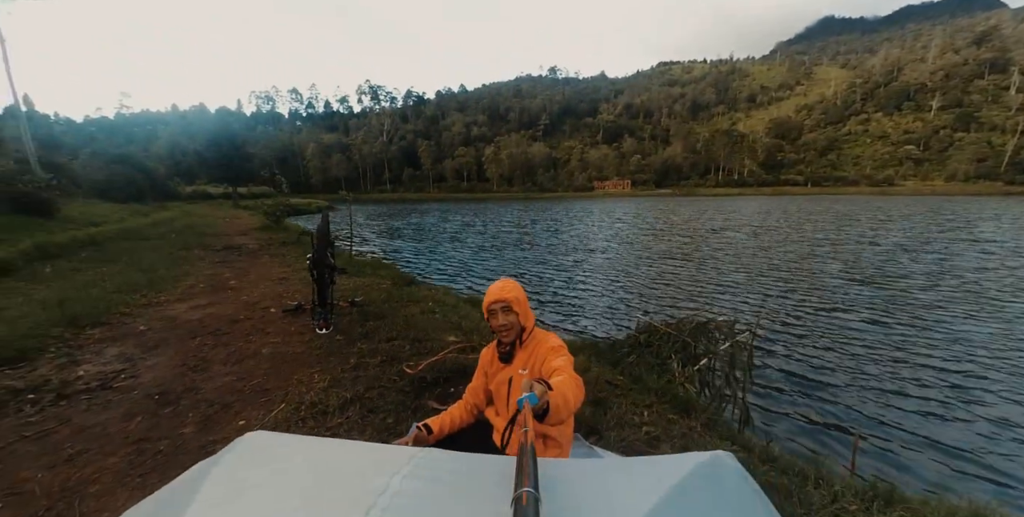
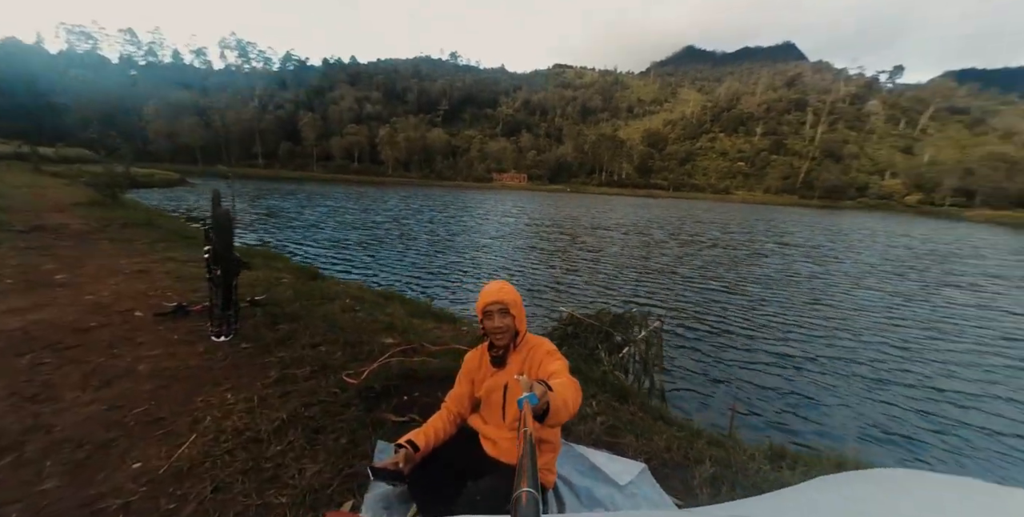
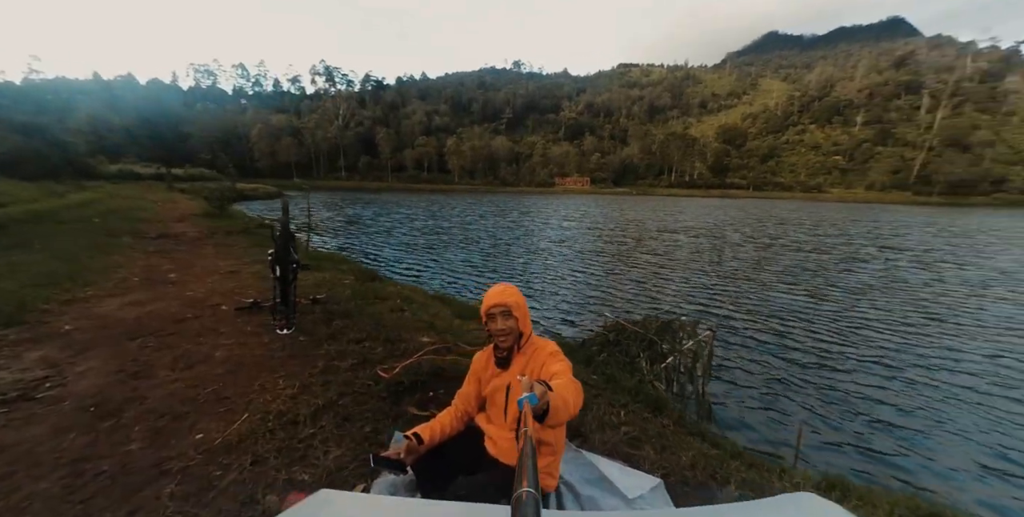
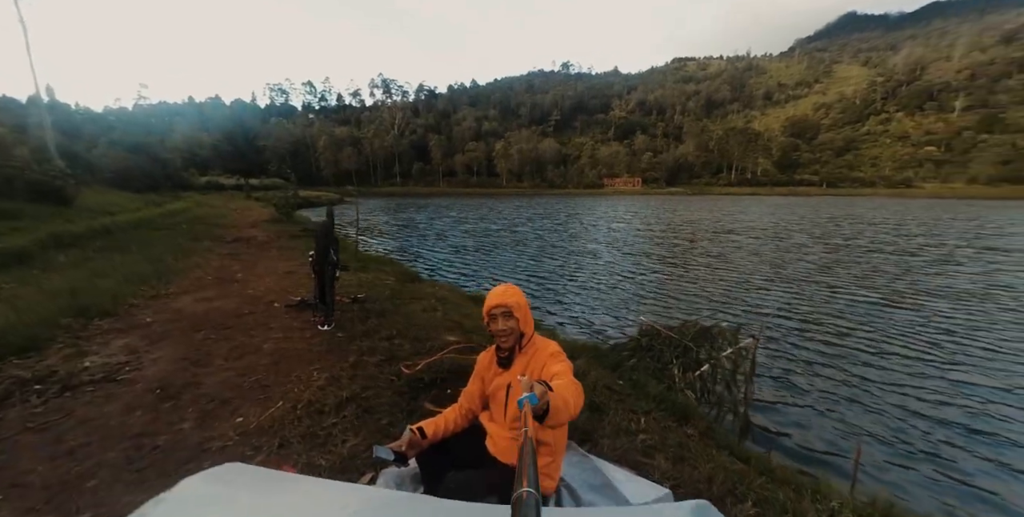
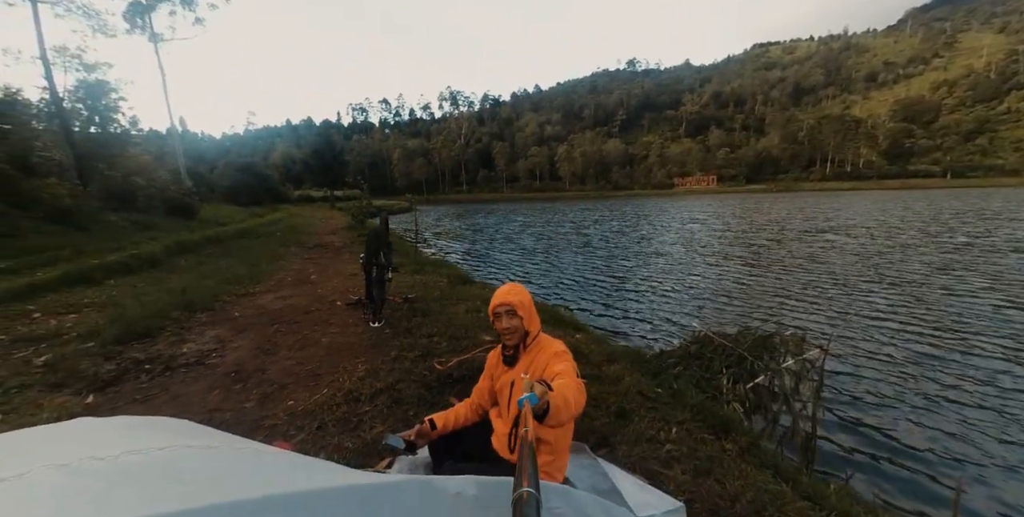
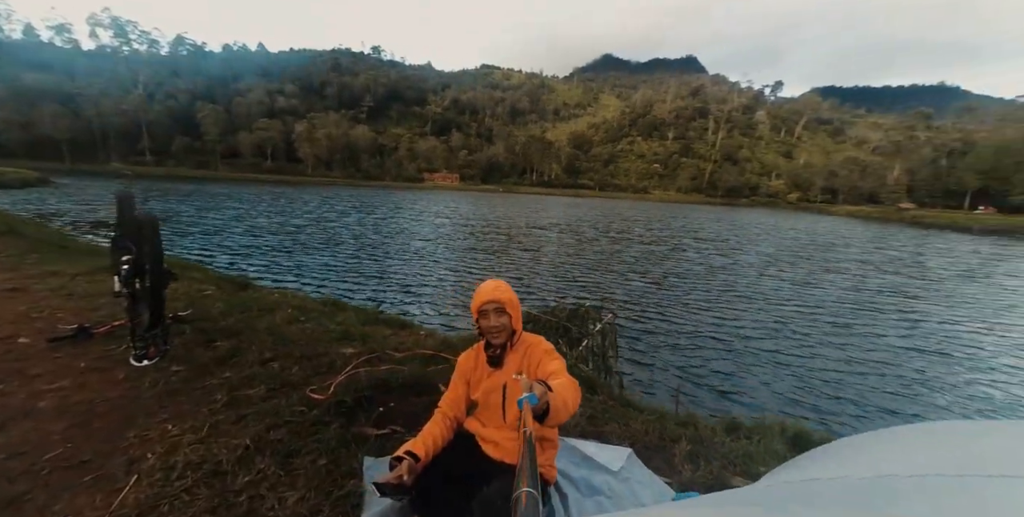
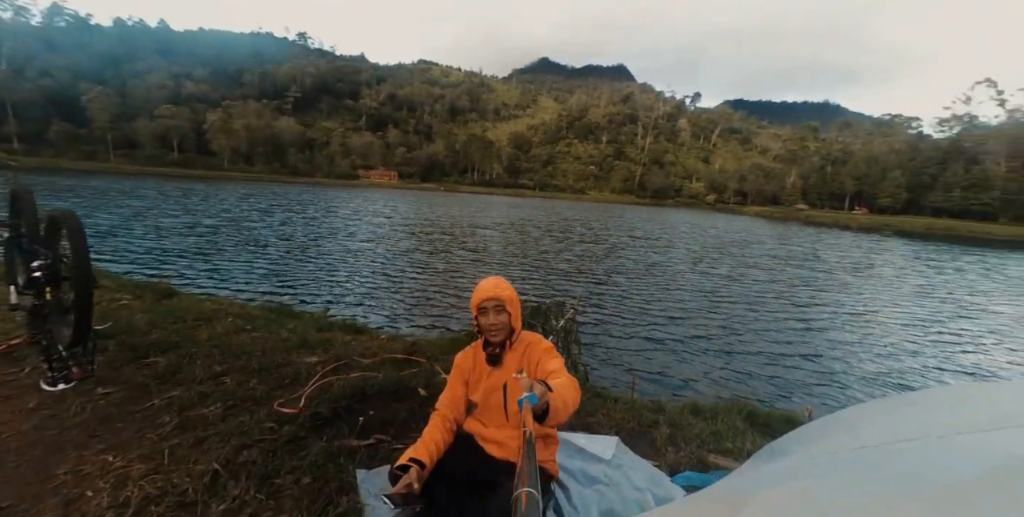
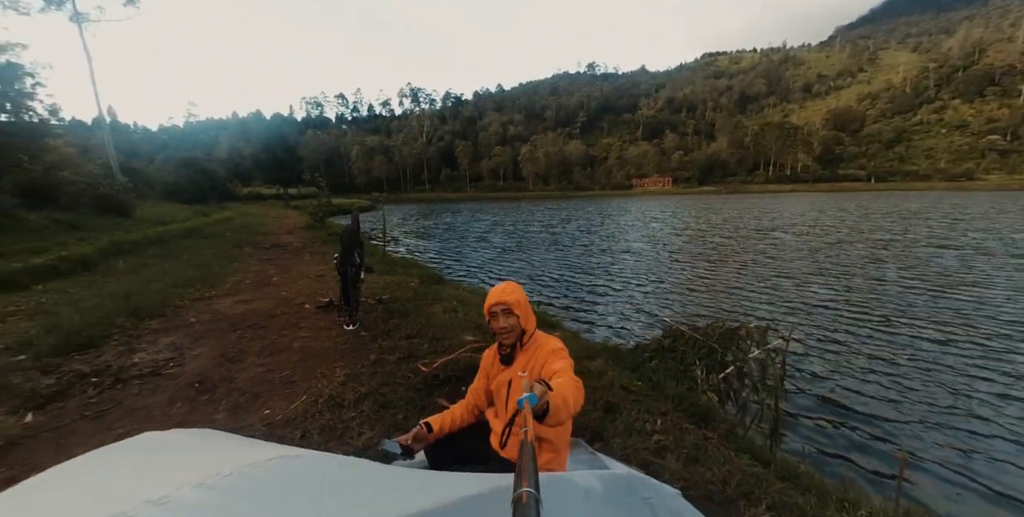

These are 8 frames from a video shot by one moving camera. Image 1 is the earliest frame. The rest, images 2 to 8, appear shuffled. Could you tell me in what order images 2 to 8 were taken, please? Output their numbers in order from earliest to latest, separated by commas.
8, 5, 4, 3, 2, 6, 7
